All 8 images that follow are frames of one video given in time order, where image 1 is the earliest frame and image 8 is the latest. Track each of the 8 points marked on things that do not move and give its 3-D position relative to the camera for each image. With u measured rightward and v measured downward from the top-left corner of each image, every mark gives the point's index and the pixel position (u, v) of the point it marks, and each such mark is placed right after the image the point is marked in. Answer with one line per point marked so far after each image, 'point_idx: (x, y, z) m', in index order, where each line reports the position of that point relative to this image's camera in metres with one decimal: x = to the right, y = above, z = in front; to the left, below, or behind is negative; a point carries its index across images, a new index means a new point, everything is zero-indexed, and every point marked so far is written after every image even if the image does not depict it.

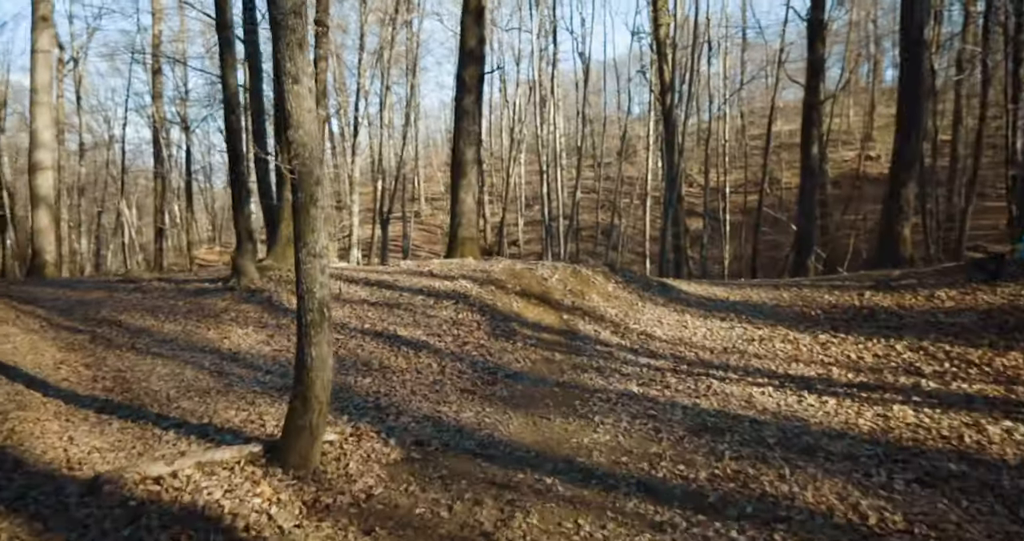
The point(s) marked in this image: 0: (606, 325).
0: (+1.3, -0.8, +10.1) m
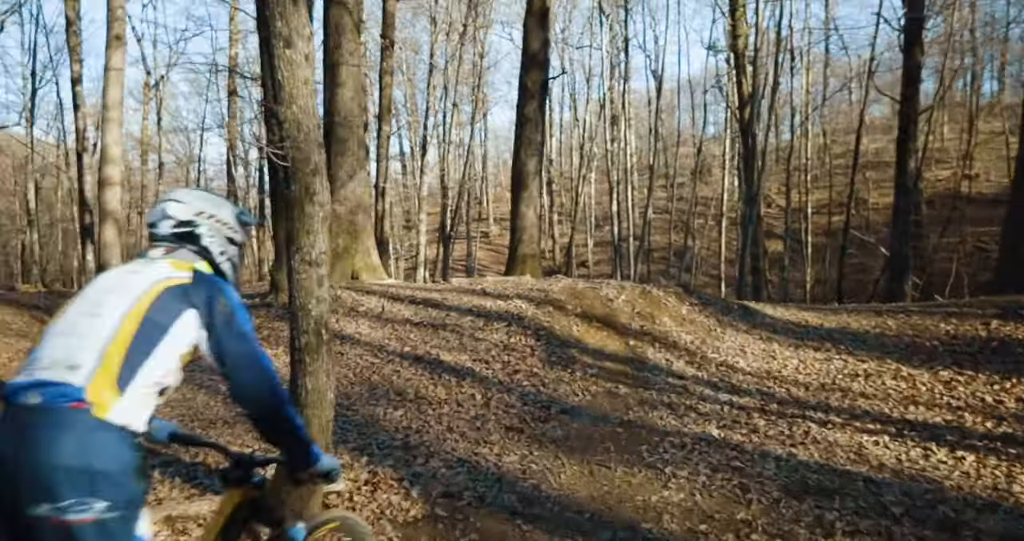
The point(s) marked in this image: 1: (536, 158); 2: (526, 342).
0: (+2.0, -1.0, +8.7) m
1: (+0.5, +2.4, +15.2) m
2: (+0.2, -0.9, +8.8) m
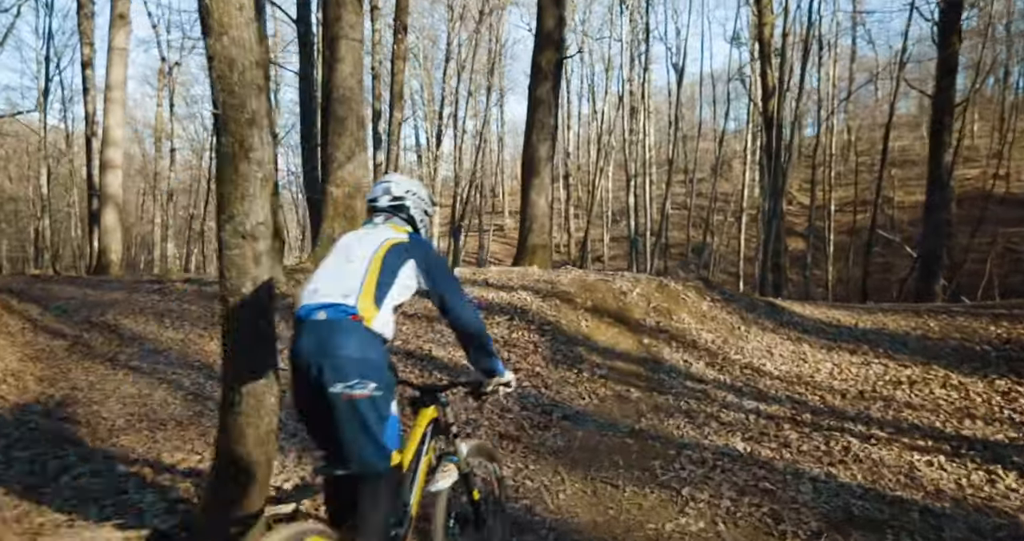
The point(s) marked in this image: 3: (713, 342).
0: (+2.0, -0.9, +7.9) m
1: (+0.7, +2.5, +14.3) m
2: (+0.2, -0.7, +8.0) m
3: (+2.3, -0.8, +8.3) m
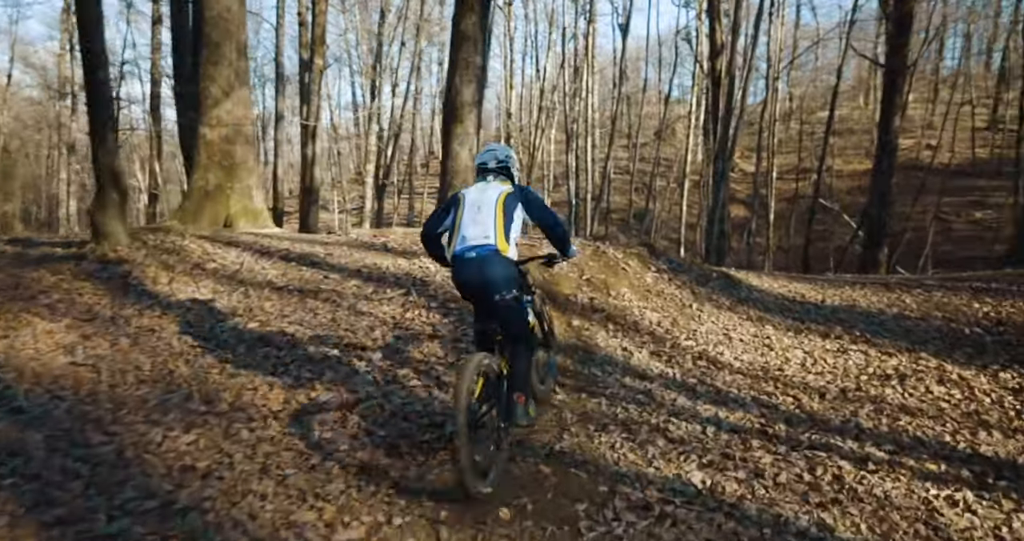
0: (+1.1, -0.6, +6.2) m
1: (-0.7, +3.2, +12.4) m
2: (-0.7, -0.4, +6.2) m
3: (+1.4, -0.5, +6.7) m
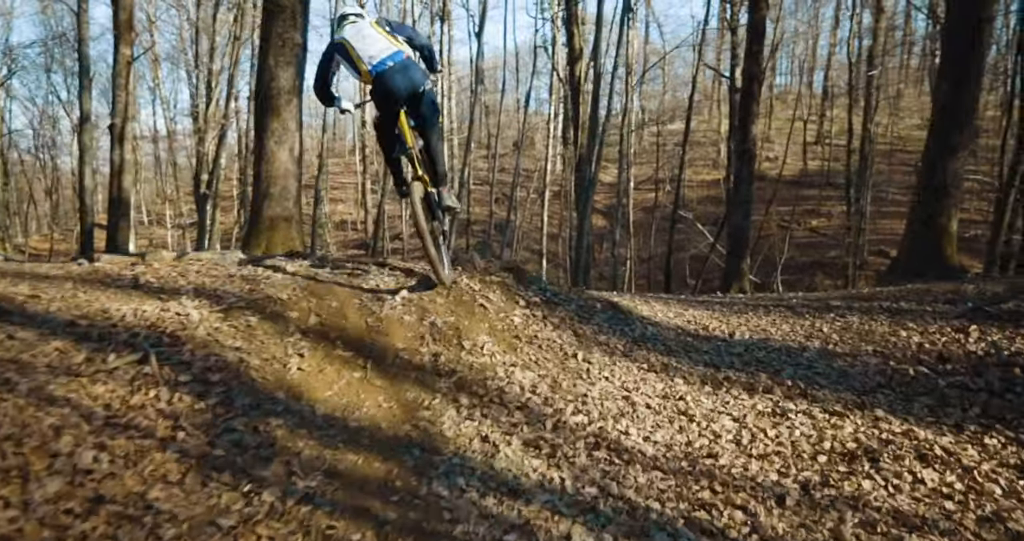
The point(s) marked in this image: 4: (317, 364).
0: (0.0, -0.9, +4.2) m
1: (-3.0, +2.8, +9.9) m
2: (-1.8, -0.7, +3.8) m
3: (+0.1, -0.8, +4.6) m
4: (-1.2, -0.6, +4.5) m
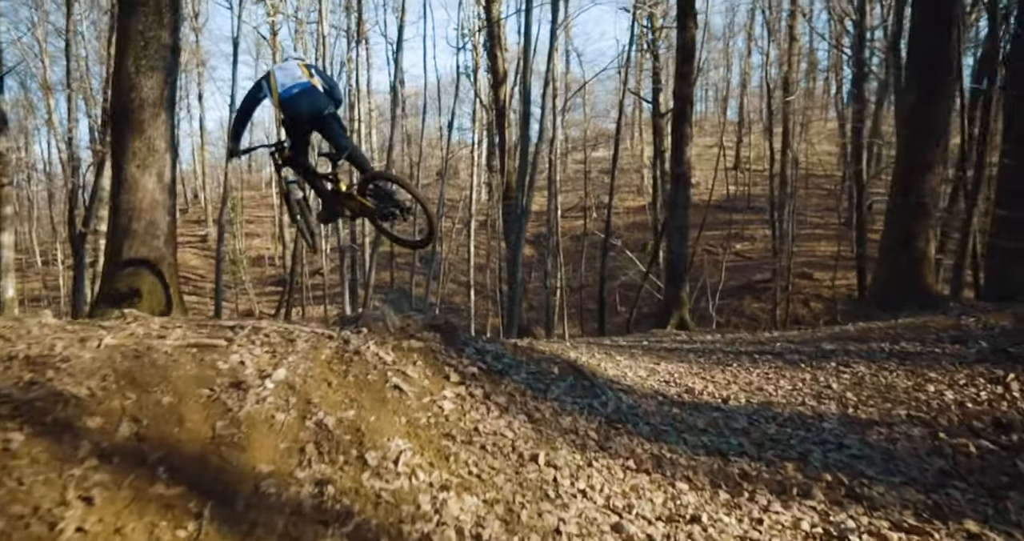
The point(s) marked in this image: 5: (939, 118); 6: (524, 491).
0: (-0.2, -1.1, +2.5) m
1: (-3.9, +2.2, +8.0) m
2: (-2.0, -1.0, +1.9) m
3: (-0.1, -1.1, +2.9) m
4: (-1.5, -0.9, +2.7) m
5: (+5.5, +2.0, +9.3) m
6: (+0.1, -1.0, +3.3) m
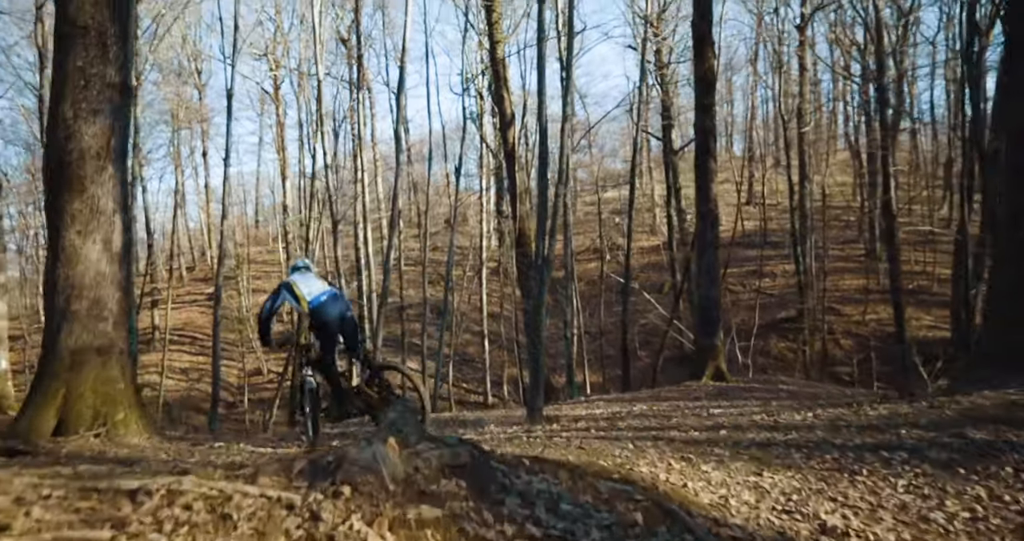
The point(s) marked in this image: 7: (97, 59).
0: (0.0, -1.5, +0.8) m
1: (-3.7, +1.3, +6.5) m
2: (-1.8, -1.4, +0.2) m
3: (+0.1, -1.4, +1.2) m
4: (-1.2, -1.3, +1.0) m
5: (+5.8, +1.5, +7.7) m
6: (+0.3, -1.4, +1.6) m
7: (-3.7, +1.9, +6.5) m
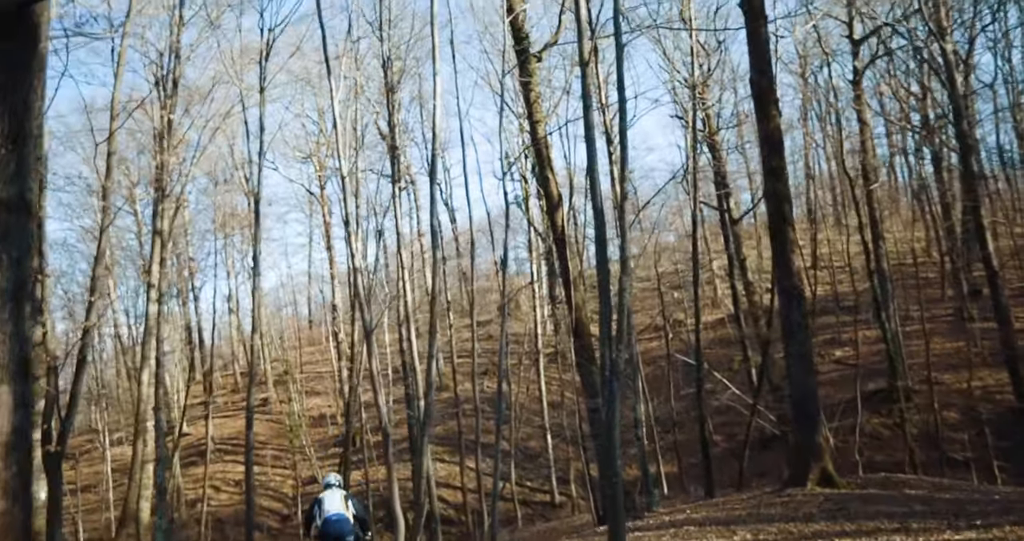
0: (+0.1, -1.8, -1.7) m
1: (-3.4, +0.1, +4.6) m
2: (-1.7, -1.8, -2.1) m
3: (+0.2, -1.8, -1.3) m
4: (-1.2, -1.8, -1.4) m
5: (+6.1, +0.8, +5.1) m
6: (+0.4, -1.8, -0.9) m
7: (-3.4, +0.6, +4.7) m
